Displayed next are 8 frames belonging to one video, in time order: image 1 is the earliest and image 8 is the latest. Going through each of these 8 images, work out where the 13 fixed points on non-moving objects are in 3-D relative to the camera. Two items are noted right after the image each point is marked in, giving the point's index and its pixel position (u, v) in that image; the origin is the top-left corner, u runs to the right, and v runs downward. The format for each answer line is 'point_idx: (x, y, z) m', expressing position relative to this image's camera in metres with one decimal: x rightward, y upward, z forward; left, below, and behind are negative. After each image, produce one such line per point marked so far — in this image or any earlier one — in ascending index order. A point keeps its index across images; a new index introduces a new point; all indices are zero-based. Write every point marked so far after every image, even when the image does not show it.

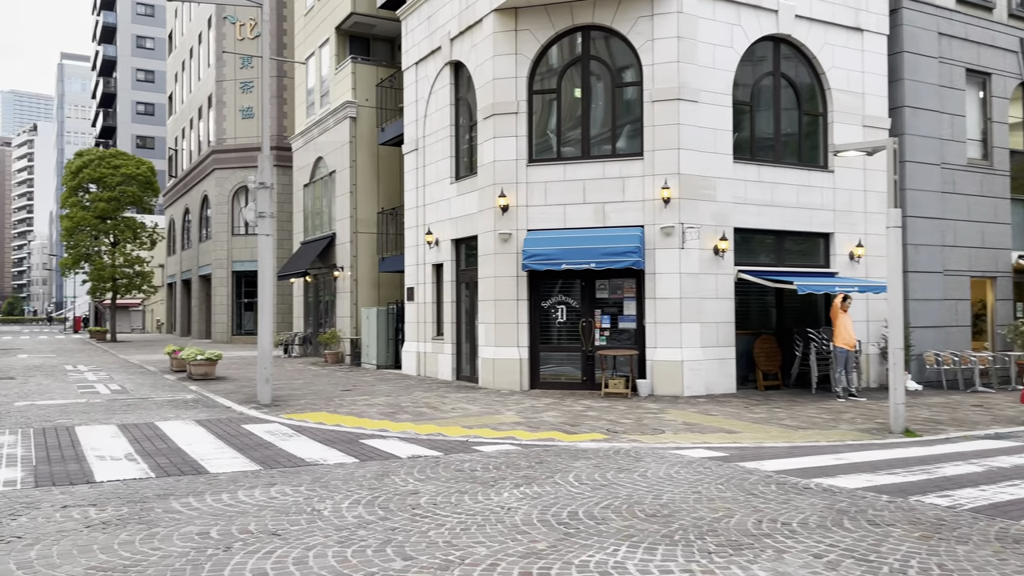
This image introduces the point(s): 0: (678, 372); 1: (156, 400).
0: (+3.1, -1.6, +15.1) m
1: (-6.4, -2.0, +14.6) m
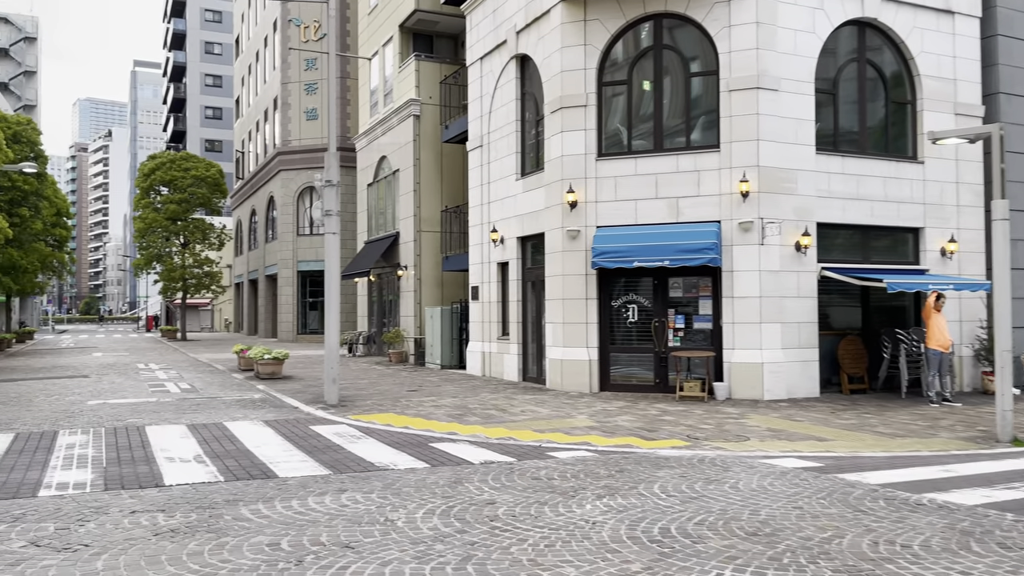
0: (+4.3, -1.5, +14.3) m
1: (-5.2, -2.0, +14.6) m
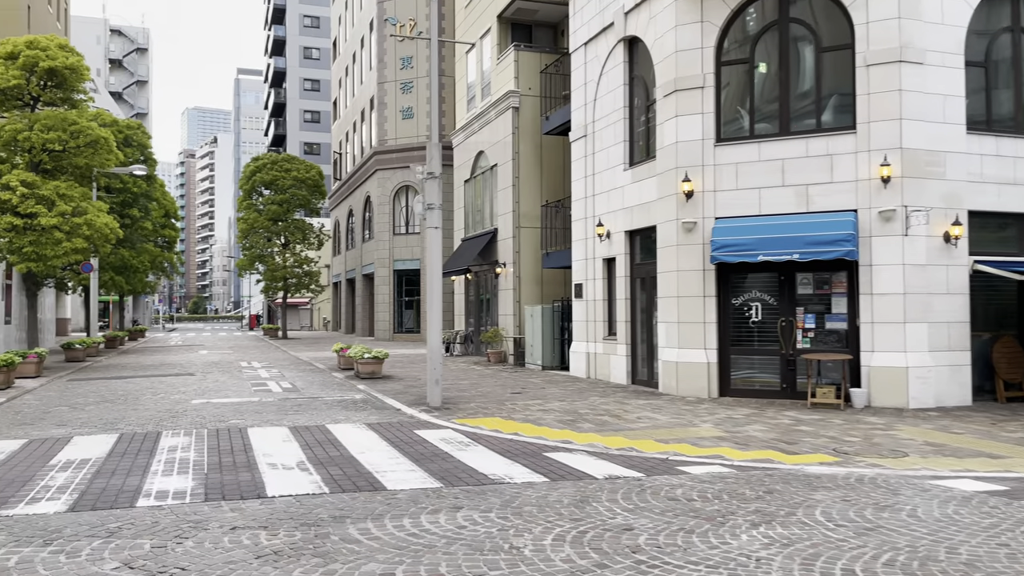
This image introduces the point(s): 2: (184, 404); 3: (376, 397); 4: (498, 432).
0: (+6.1, -1.5, +12.9) m
1: (-3.2, -2.0, +14.2) m
2: (-5.5, -1.9, +13.6) m
3: (-2.4, -1.9, +14.6) m
4: (-0.2, -1.9, +10.7) m
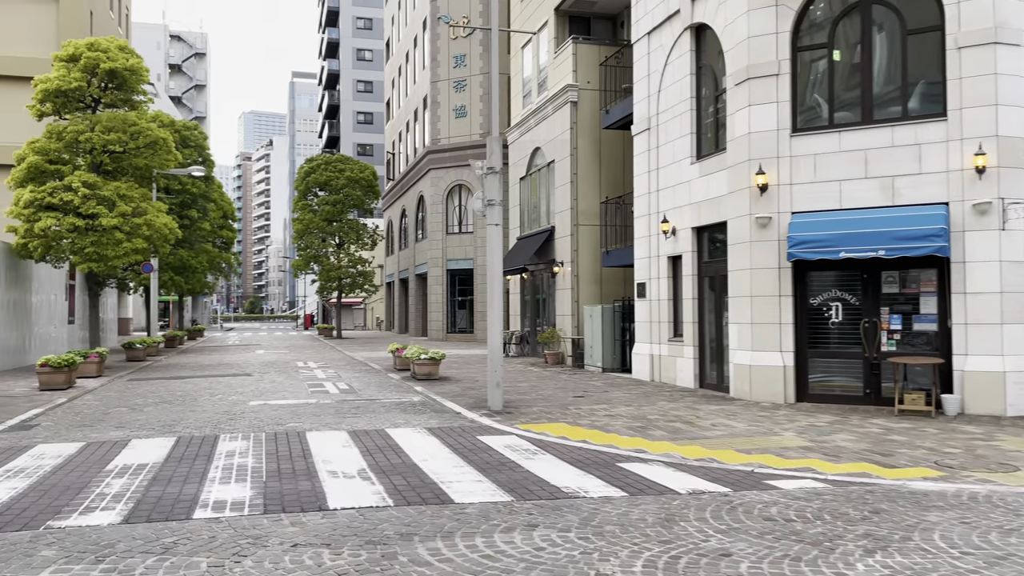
0: (+7.1, -1.4, +11.9) m
1: (-2.2, -1.9, +13.8) m
2: (-4.5, -1.9, +13.4) m
3: (-1.3, -1.9, +14.2) m
4: (+0.7, -1.9, +10.2) m
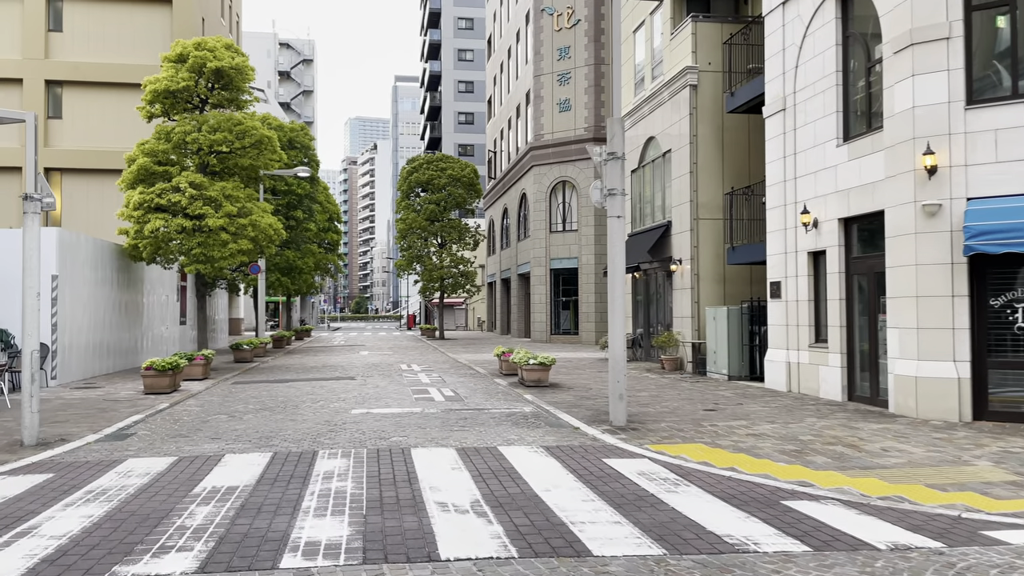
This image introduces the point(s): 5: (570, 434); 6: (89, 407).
0: (+8.7, -1.4, +9.6) m
1: (-0.3, -1.9, +12.6) m
2: (-2.6, -1.9, +12.5) m
3: (+0.6, -1.9, +12.9) m
4: (+2.1, -1.9, +8.7) m
5: (+0.8, -1.9, +10.6) m
6: (-7.2, -2.0, +13.8) m
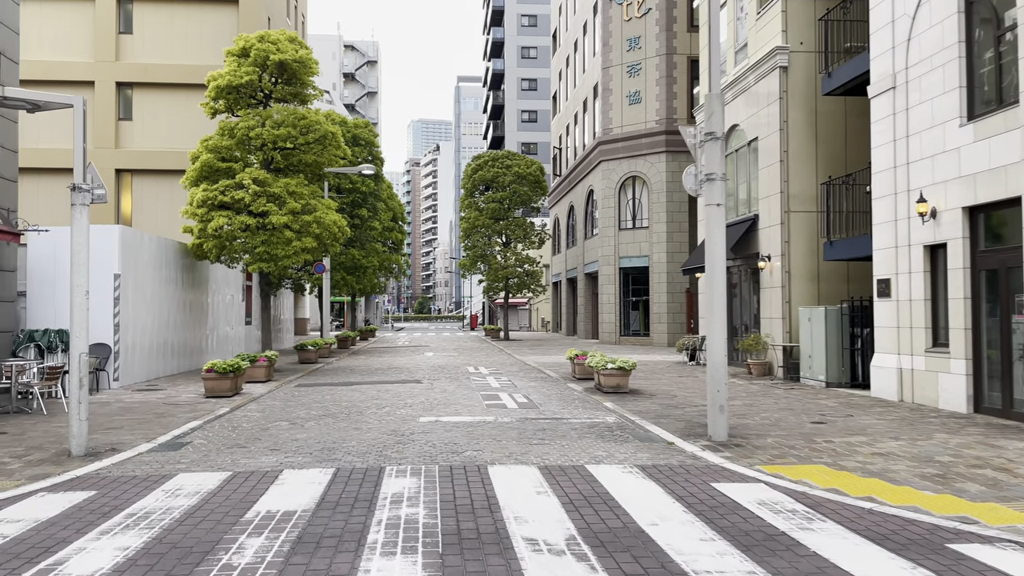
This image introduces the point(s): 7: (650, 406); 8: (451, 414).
0: (+9.6, -1.4, +7.8) m
1: (+0.9, -1.9, +11.4) m
2: (-1.4, -1.9, +11.5) m
3: (+1.8, -1.9, +11.7) m
4: (+3.0, -1.8, +7.3) m
5: (+1.8, -1.9, +9.4) m
6: (-5.9, -2.0, +13.2) m
7: (+2.3, -2.0, +13.5) m
8: (-0.9, -2.0, +12.6) m
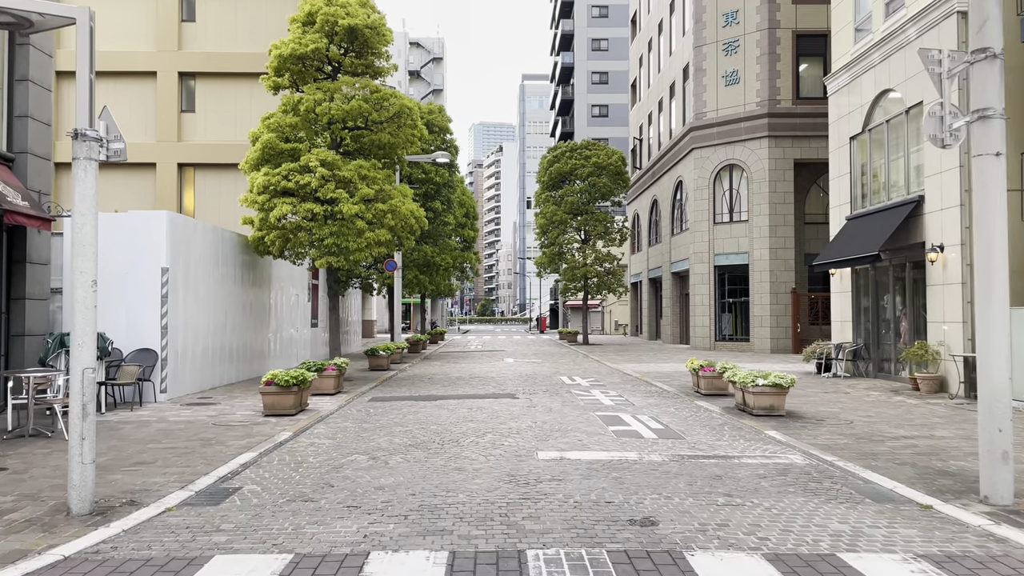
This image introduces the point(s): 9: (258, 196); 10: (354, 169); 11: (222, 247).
0: (+10.9, -1.3, +4.1) m
1: (+2.5, -1.8, +8.3) m
2: (+0.2, -1.8, +8.6) m
3: (+3.4, -1.8, +8.5) m
4: (+4.3, -1.7, +4.1) m
5: (+3.2, -1.8, +6.2) m
6: (-4.2, -1.9, +10.6) m
7: (+4.0, -1.9, +10.3) m
8: (+0.8, -1.9, +9.6) m
9: (-5.7, +2.1, +18.2) m
10: (-3.6, +2.7, +18.5) m
11: (-6.4, +0.9, +17.9) m
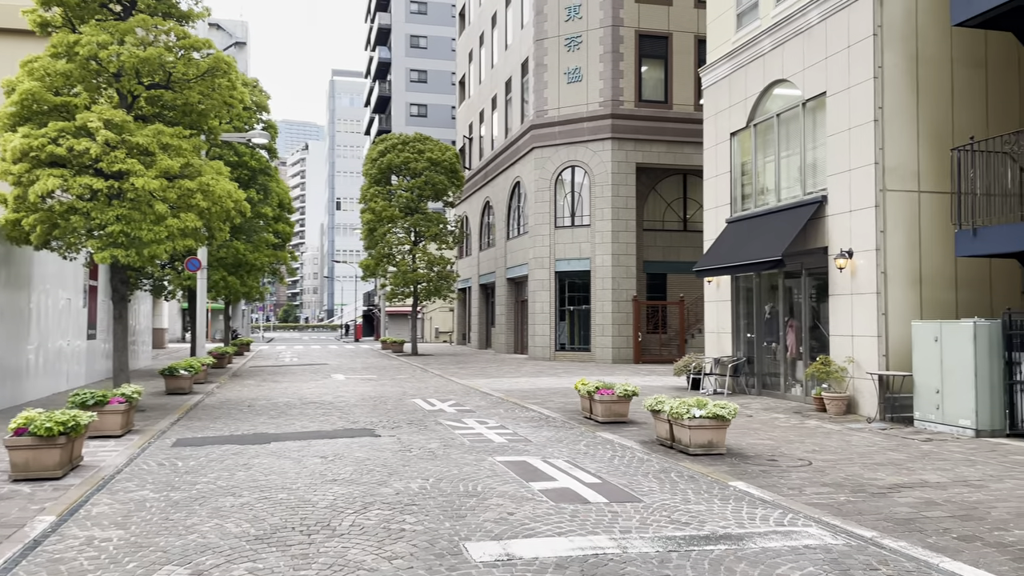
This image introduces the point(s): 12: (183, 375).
0: (+11.2, -1.4, +3.6) m
1: (+1.9, -1.9, +5.8) m
2: (-0.4, -1.9, +5.5) m
3: (+2.8, -1.9, +6.2) m
4: (+4.7, -1.8, +2.1) m
5: (+3.2, -1.9, +3.9) m
6: (-5.1, -1.9, +6.4) m
7: (+3.0, -2.0, +8.1) m
8: (0.0, -1.9, +6.6) m
9: (-8.3, +2.0, +13.5) m
10: (-6.3, +2.6, +14.3) m
11: (-8.9, +0.9, +13.0) m
12: (-7.4, -2.0, +18.1) m
